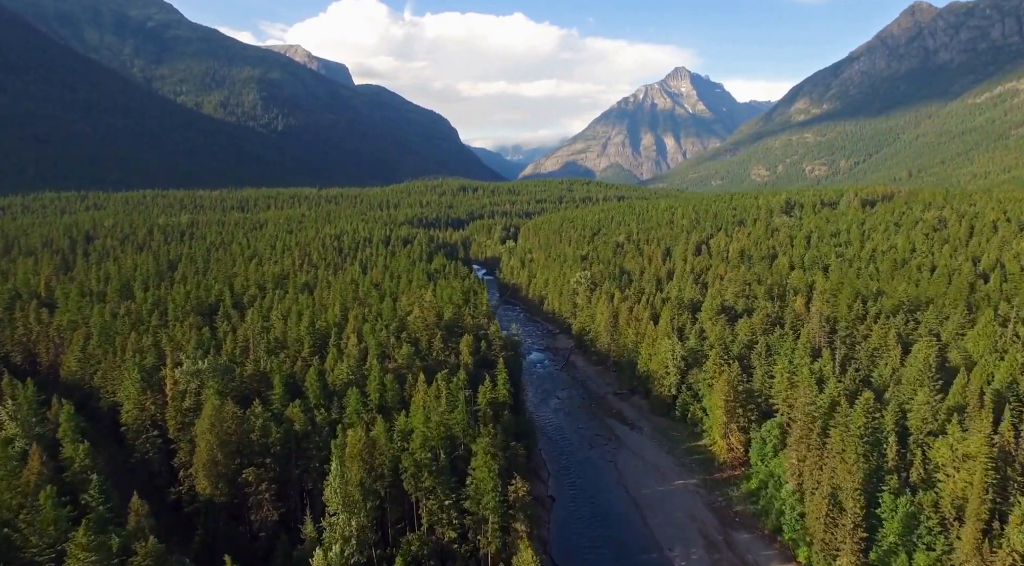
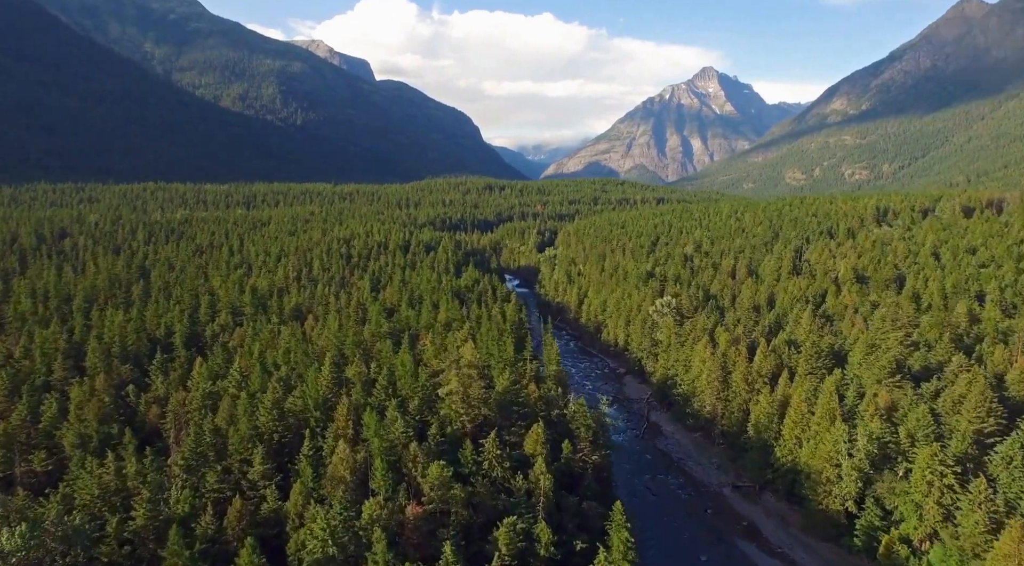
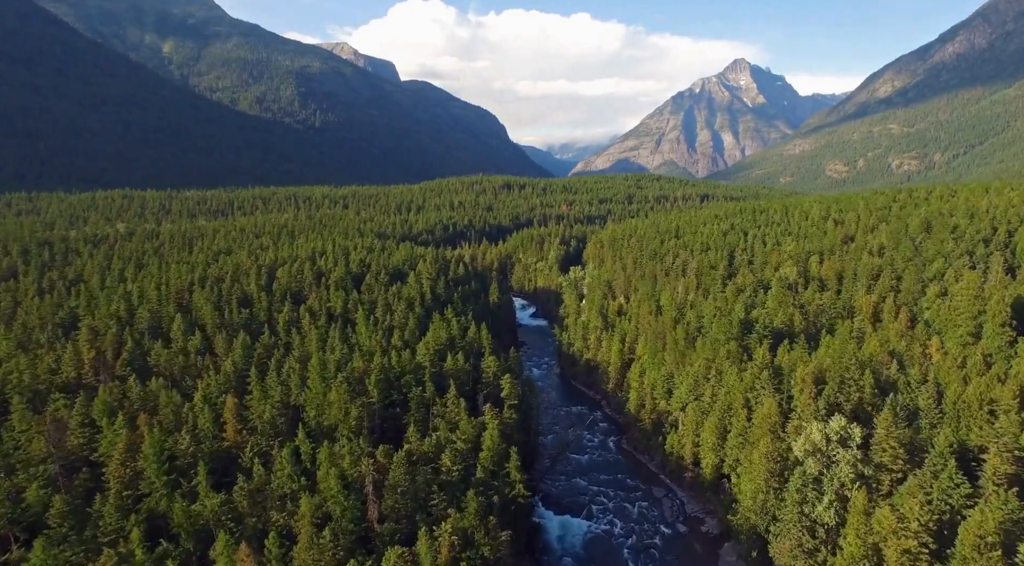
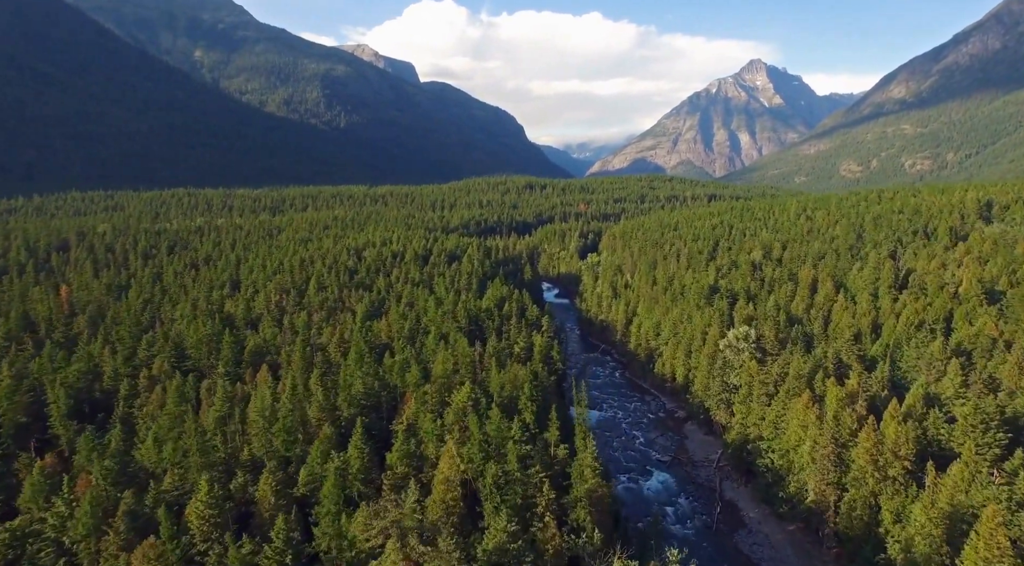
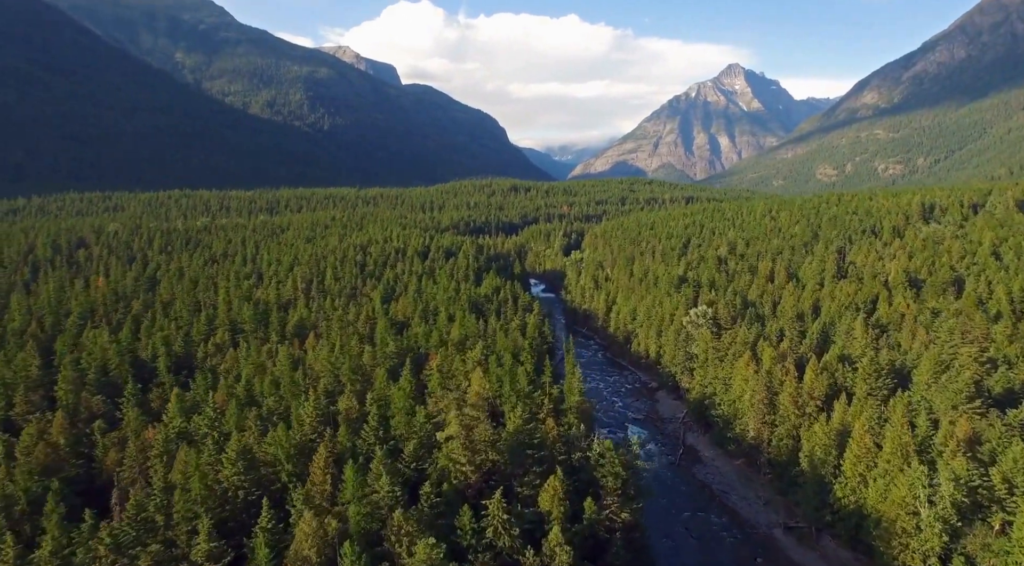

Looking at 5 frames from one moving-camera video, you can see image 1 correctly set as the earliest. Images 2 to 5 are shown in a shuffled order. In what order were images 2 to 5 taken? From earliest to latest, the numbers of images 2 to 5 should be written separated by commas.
2, 5, 4, 3
